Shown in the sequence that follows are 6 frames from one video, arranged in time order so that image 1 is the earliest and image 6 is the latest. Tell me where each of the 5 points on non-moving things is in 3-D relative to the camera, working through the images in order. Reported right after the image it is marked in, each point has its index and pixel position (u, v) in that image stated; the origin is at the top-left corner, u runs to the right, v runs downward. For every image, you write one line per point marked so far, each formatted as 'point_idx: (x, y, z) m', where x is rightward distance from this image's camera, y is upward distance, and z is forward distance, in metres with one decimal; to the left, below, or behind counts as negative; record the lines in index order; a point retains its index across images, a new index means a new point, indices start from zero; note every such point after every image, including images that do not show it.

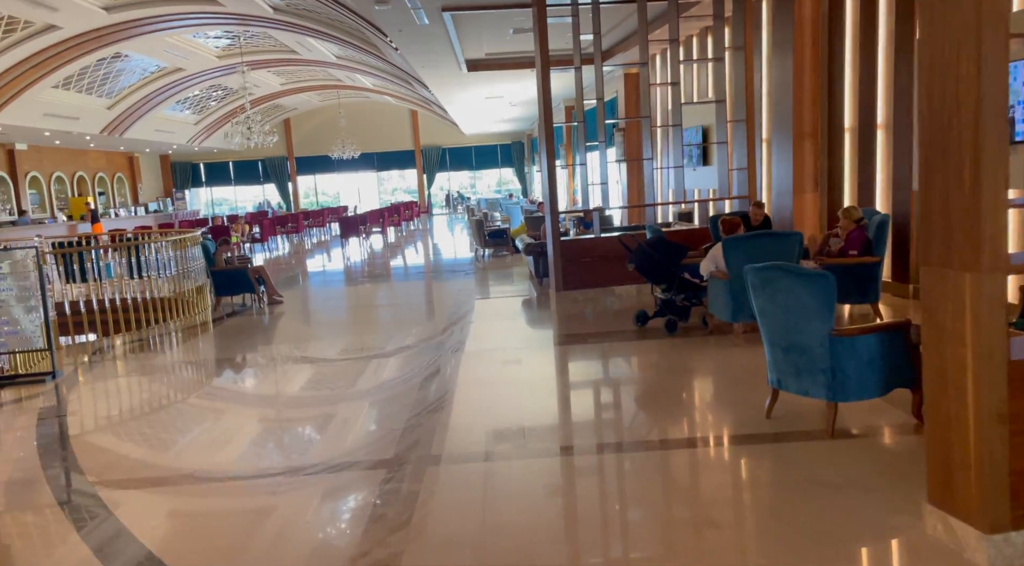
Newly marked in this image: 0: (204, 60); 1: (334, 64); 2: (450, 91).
0: (-6.9, +5.0, +17.9) m
1: (-4.1, +5.1, +18.3) m
2: (-1.1, +3.4, +13.9) m
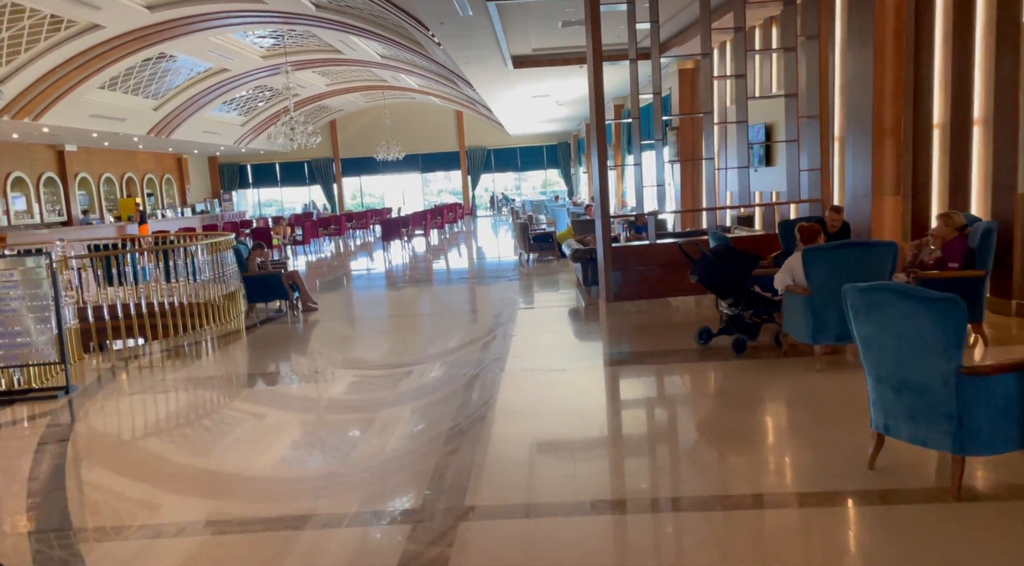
0: (-5.9, +5.0, +17.7) m
1: (-3.0, +5.0, +18.0) m
2: (-0.3, +3.3, +13.4) m
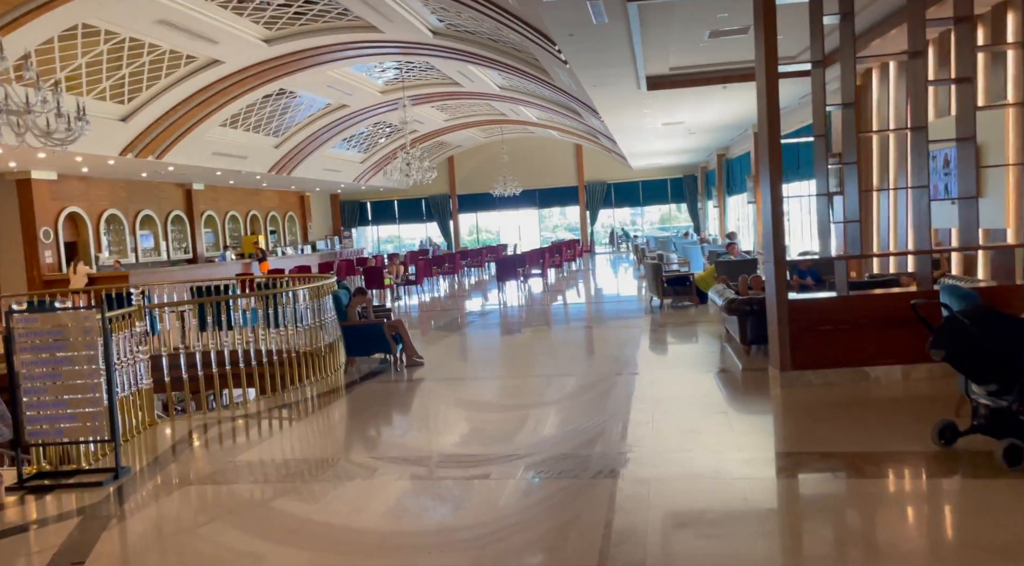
0: (-3.2, +4.1, +17.4) m
1: (-0.3, +4.1, +17.3) m
2: (+1.7, +2.6, +12.3) m
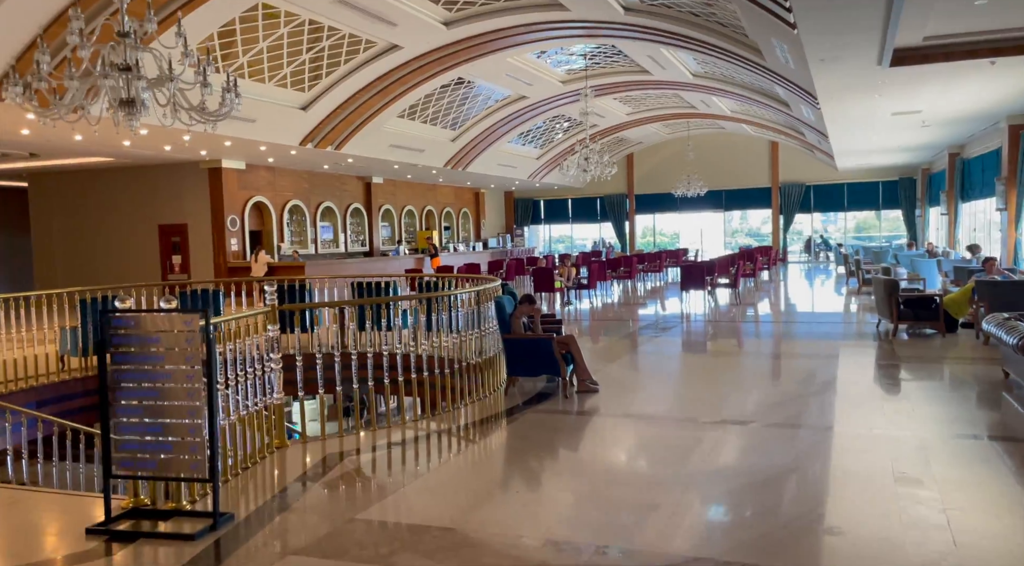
0: (+0.8, +4.1, +16.4) m
1: (+3.6, +4.0, +15.7) m
2: (+4.4, +2.3, +10.4) m
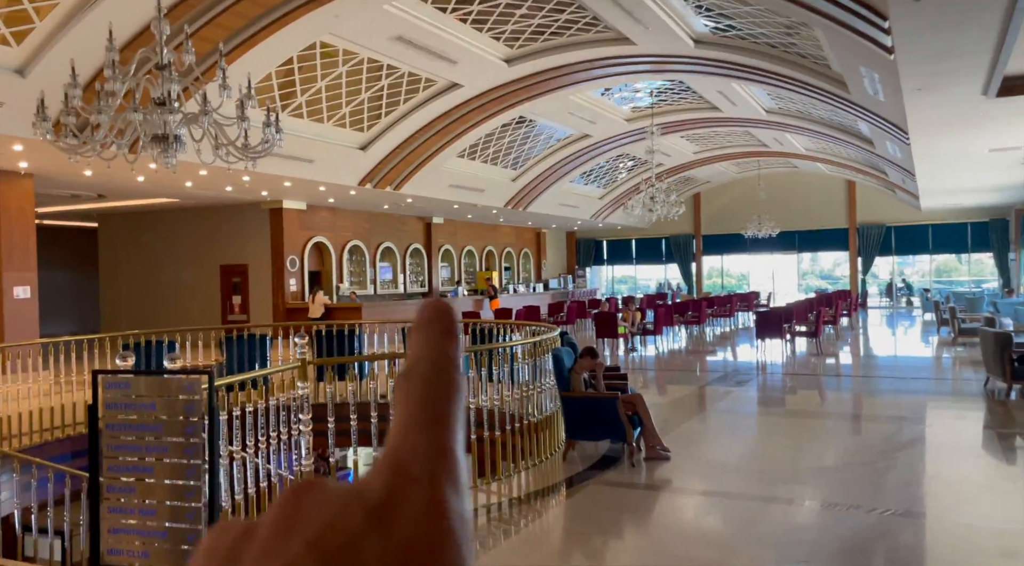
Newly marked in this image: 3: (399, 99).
0: (+2.0, +3.2, +15.9) m
1: (+4.8, +3.1, +15.0) m
2: (+5.2, +1.7, +9.5) m
3: (-1.8, +2.8, +12.1) m
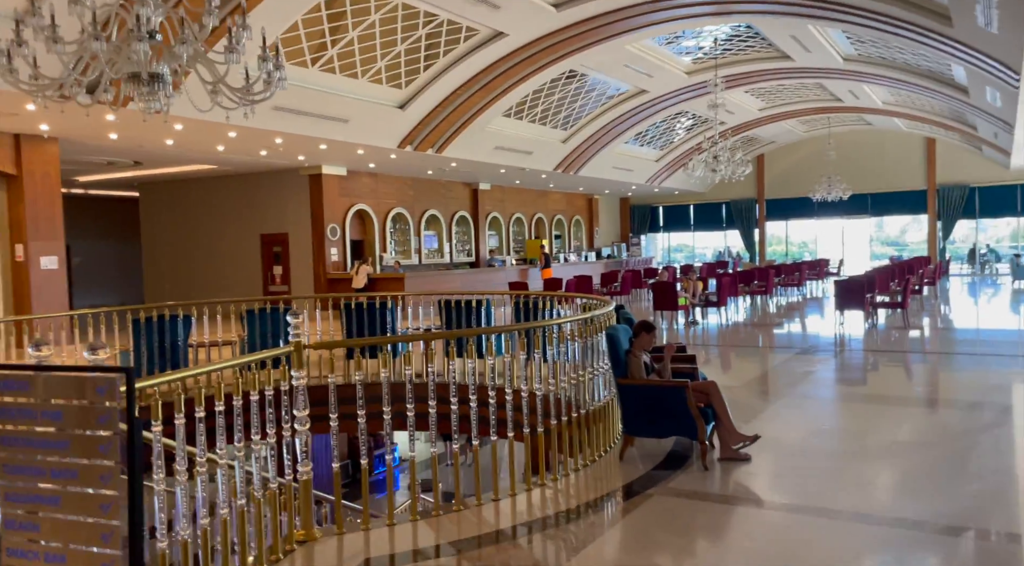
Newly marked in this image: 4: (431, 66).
0: (+3.0, +3.8, +14.7) m
1: (+5.7, +3.7, +13.6) m
2: (+5.7, +2.1, +8.2) m
3: (-1.1, +3.3, +11.2) m
4: (-1.2, +3.2, +11.4) m
